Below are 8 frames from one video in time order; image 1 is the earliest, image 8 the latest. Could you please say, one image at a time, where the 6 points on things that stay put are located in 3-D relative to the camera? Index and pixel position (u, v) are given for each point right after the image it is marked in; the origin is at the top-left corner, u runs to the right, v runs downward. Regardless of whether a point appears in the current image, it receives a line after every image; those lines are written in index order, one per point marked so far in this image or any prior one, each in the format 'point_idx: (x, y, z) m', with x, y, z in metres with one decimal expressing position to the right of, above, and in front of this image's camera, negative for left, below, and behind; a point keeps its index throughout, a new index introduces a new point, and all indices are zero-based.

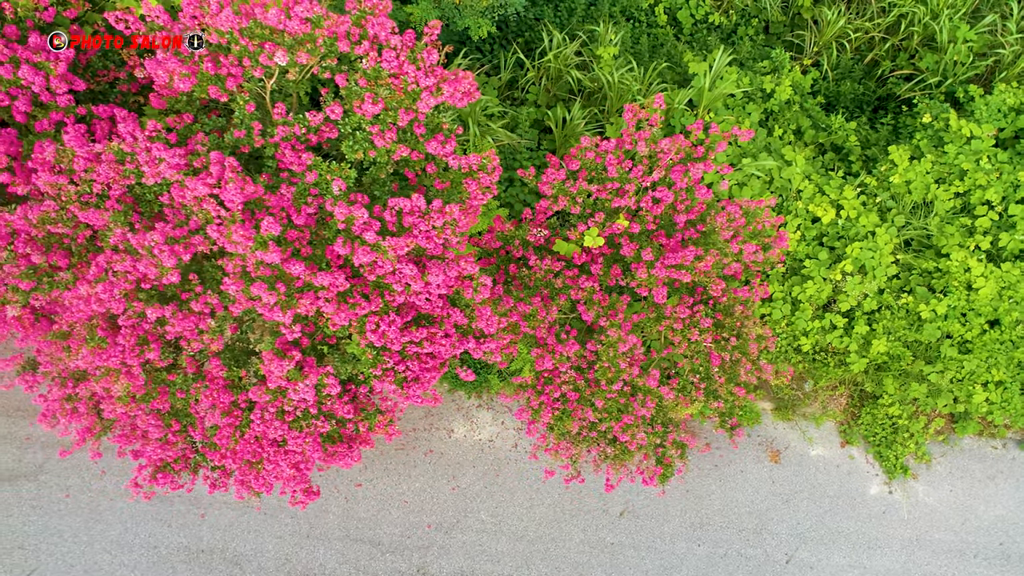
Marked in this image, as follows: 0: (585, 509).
0: (+0.6, -1.8, +5.9) m
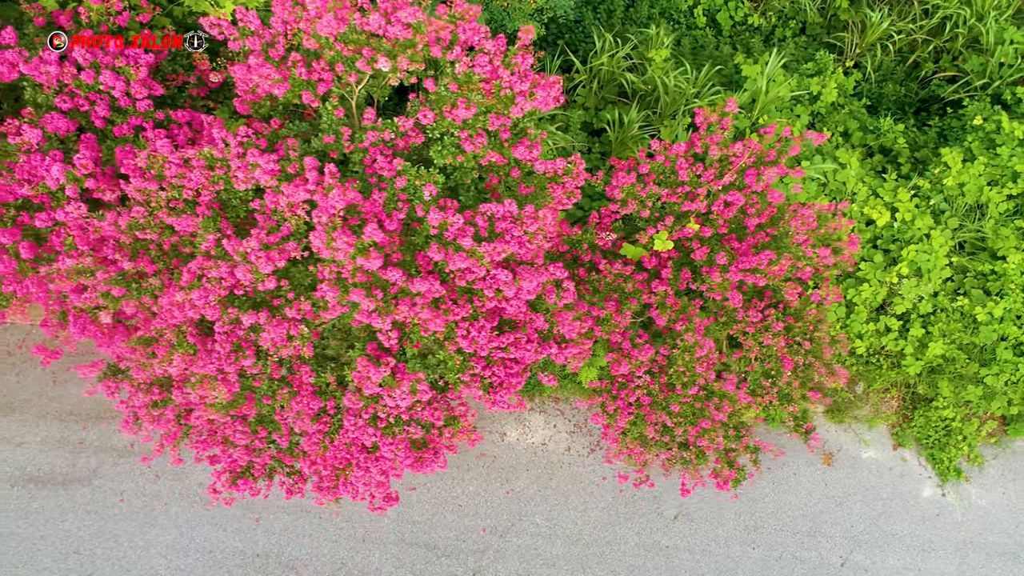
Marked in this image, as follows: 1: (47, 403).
0: (+1.0, -1.8, +5.9) m
1: (-3.8, -0.9, +5.9) m
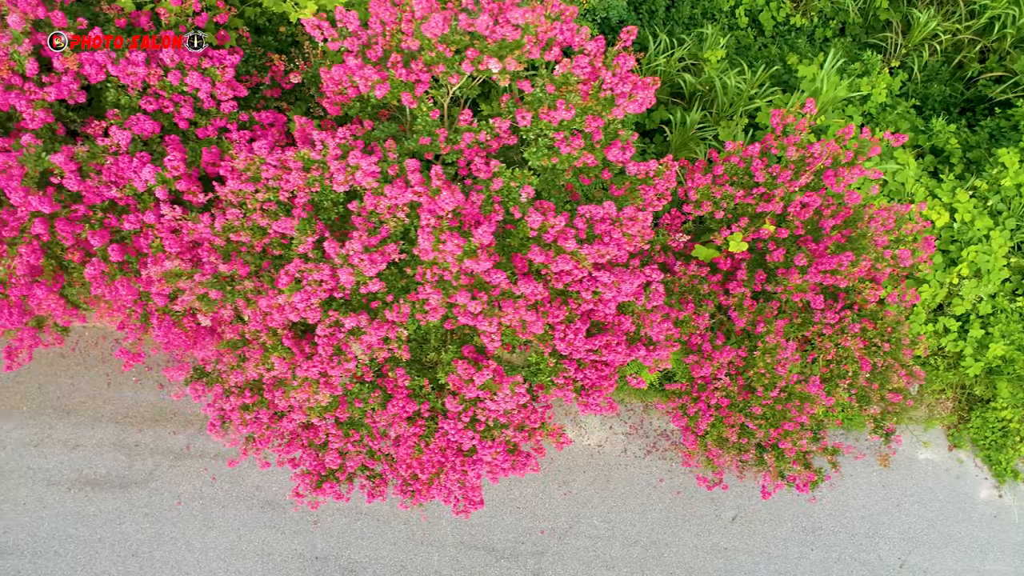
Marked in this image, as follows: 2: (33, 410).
0: (+1.5, -1.8, +5.9) m
1: (-3.3, -0.9, +5.8) m
2: (-3.9, -1.0, +5.8) m
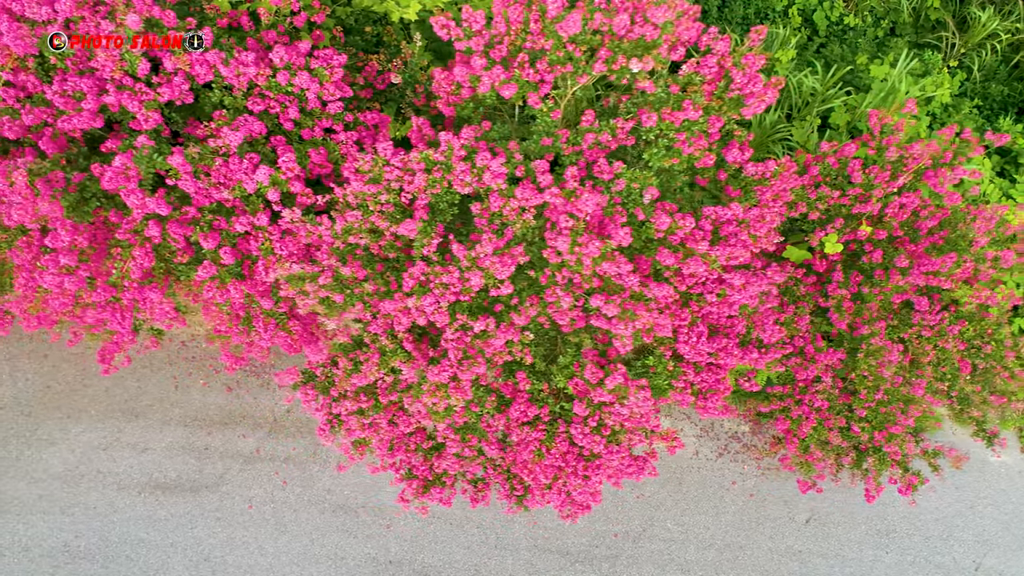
0: (+2.1, -1.8, +5.8) m
1: (-2.7, -1.0, +5.8) m
2: (-3.3, -1.0, +5.8) m
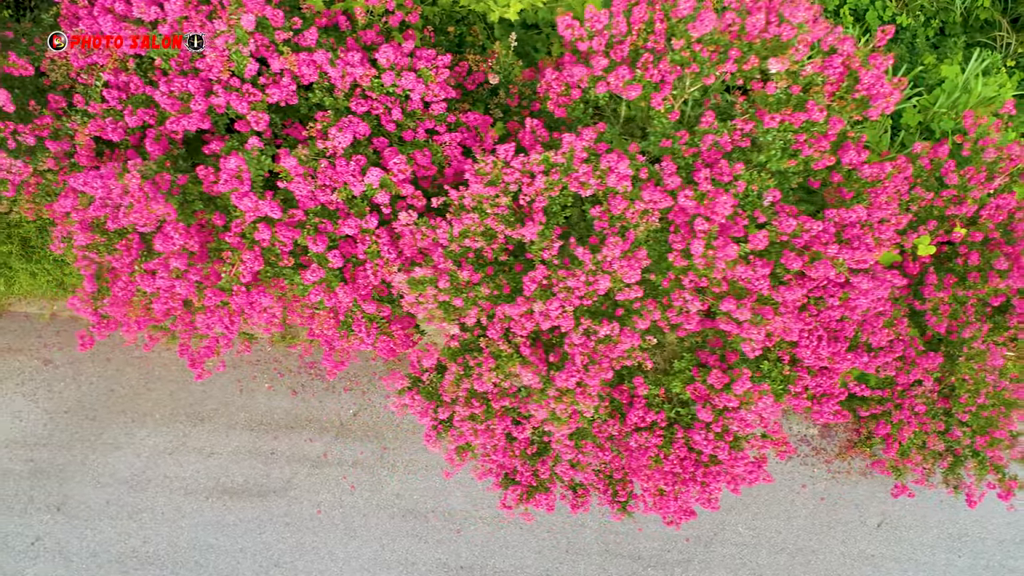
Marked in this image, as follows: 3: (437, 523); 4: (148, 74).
0: (+2.7, -1.9, +5.8) m
1: (-2.2, -1.0, +5.7) m
2: (-2.8, -1.0, +5.7) m
3: (-0.6, -1.8, +5.7) m
4: (-1.9, +1.1, +3.8) m
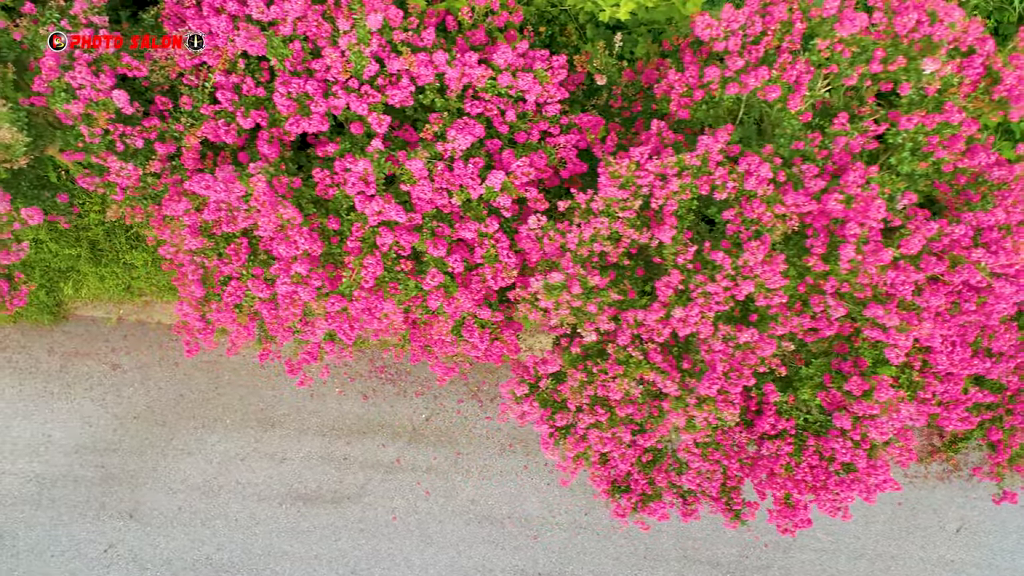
0: (+3.3, -1.9, +5.7) m
1: (-1.6, -1.0, +5.7) m
2: (-2.2, -1.1, +5.7) m
3: (0.0, -1.9, +5.6) m
4: (-1.3, +1.1, +3.7) m
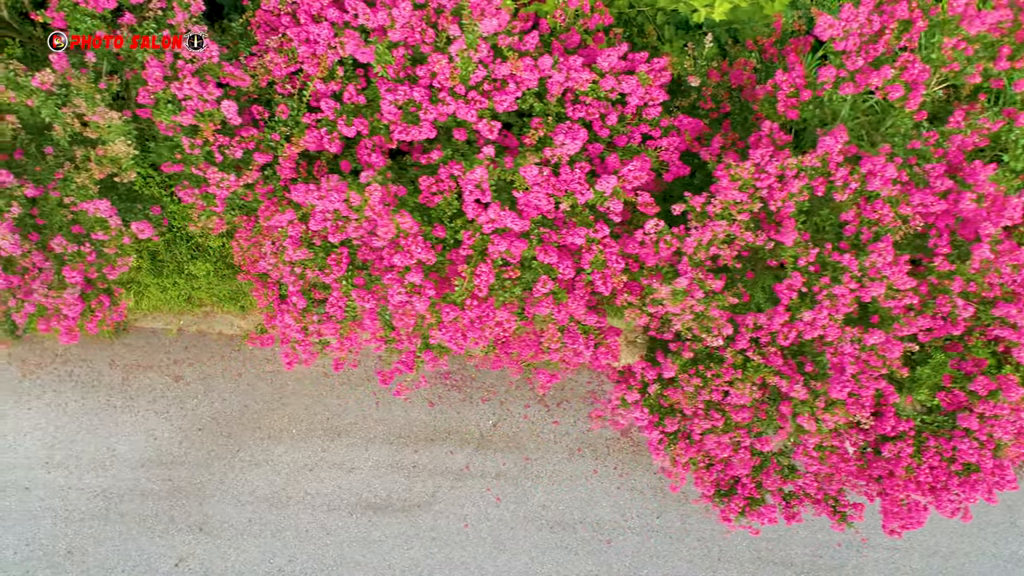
0: (+3.8, -1.9, +5.7) m
1: (-1.0, -1.1, +5.6) m
2: (-1.6, -1.1, +5.6) m
3: (+0.6, -1.9, +5.6) m
4: (-0.8, +1.0, +3.6) m
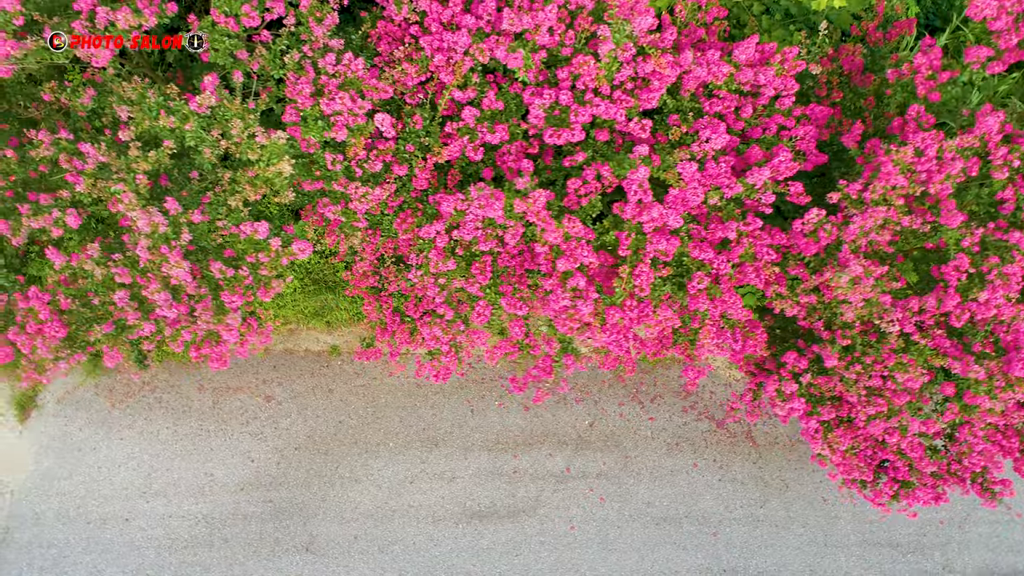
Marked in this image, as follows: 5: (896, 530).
0: (+4.6, -1.6, +5.8) m
1: (-0.3, -1.1, +5.6) m
2: (-0.8, -1.2, +5.6) m
3: (+1.4, -1.8, +5.6) m
4: (-0.1, +1.0, +3.6) m
5: (+3.0, -1.9, +5.6) m
